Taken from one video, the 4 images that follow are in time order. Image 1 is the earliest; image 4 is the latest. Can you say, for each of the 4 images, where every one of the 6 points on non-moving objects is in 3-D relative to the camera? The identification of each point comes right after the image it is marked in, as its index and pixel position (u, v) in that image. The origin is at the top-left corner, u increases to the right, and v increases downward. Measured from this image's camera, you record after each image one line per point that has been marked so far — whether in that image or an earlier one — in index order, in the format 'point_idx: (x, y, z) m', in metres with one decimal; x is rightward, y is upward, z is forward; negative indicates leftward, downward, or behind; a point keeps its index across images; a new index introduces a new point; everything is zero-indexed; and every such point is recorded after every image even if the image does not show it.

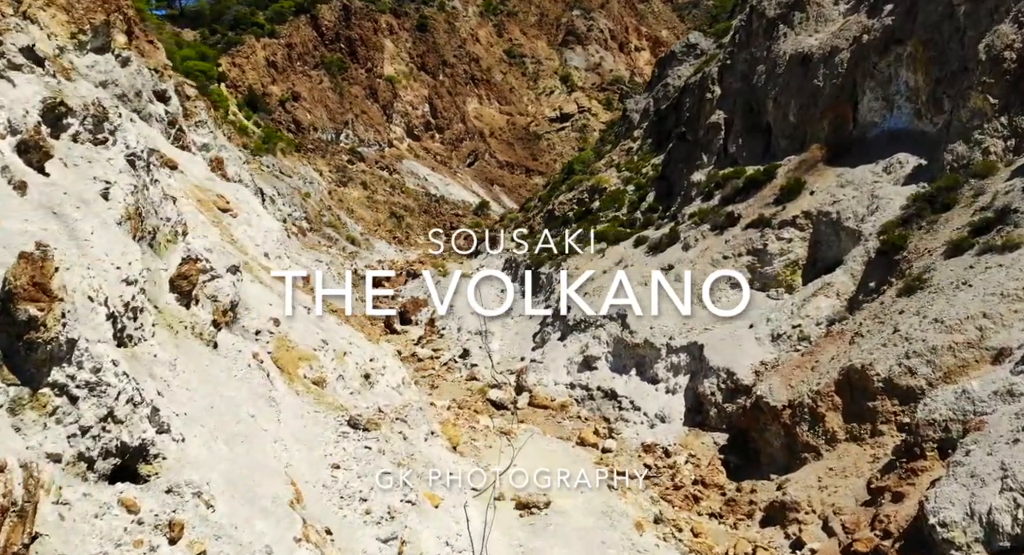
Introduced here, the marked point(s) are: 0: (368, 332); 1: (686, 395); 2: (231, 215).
0: (-3.2, -1.3, +17.5) m
1: (+4.0, -2.8, +17.9) m
2: (-6.1, +1.3, +16.5) m
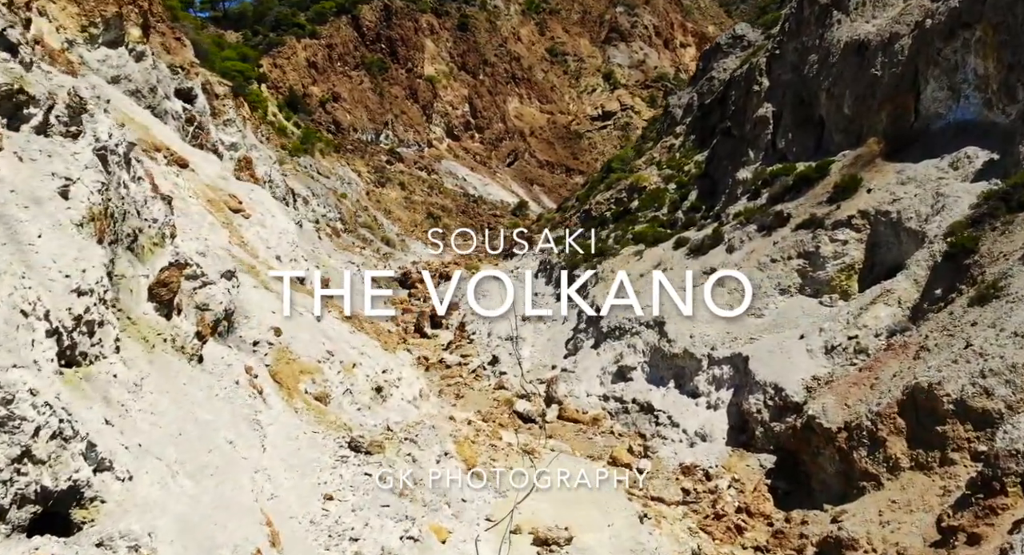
0: (-2.6, -1.4, +16.5) m
1: (+4.7, -2.9, +16.4) m
2: (-5.5, +1.3, +15.7) m
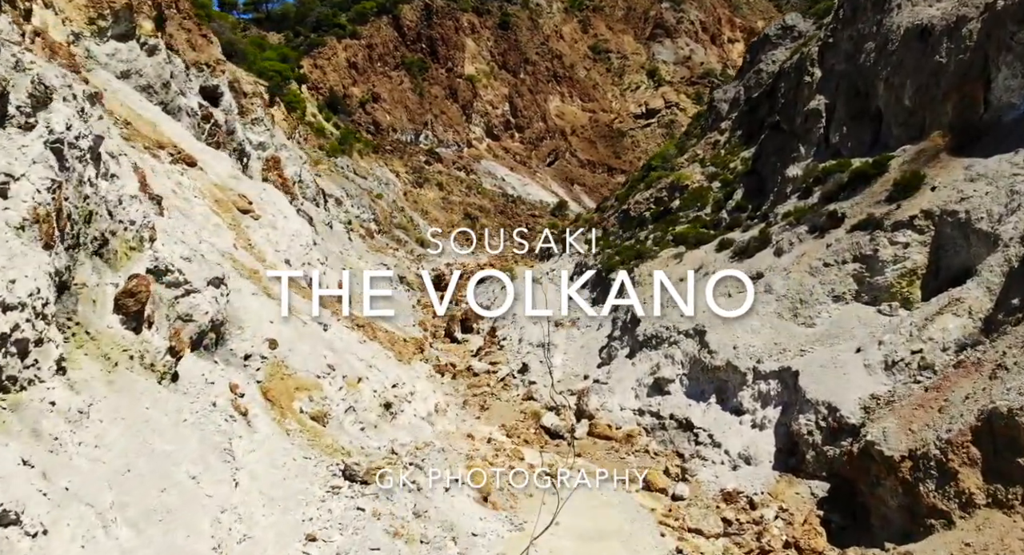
0: (-2.1, -1.5, +15.4) m
1: (+5.2, -3.0, +15.0) m
2: (-5.0, +1.2, +14.8) m
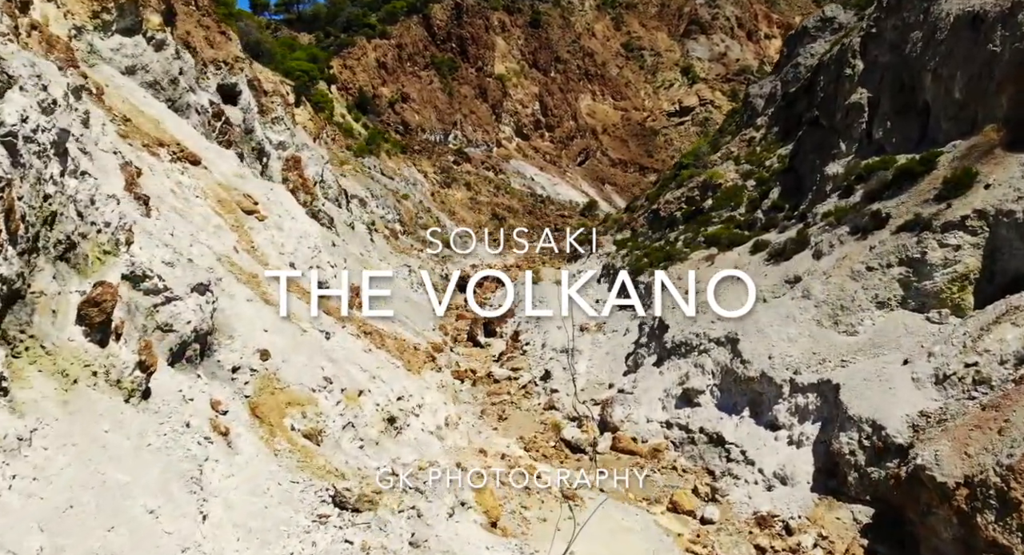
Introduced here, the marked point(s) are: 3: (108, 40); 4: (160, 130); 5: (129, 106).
0: (-1.8, -1.5, +14.6) m
1: (+5.5, -3.1, +13.8) m
2: (-4.7, +1.1, +14.1) m
3: (-8.1, +4.8, +15.3) m
4: (-6.5, +2.7, +14.2) m
5: (-7.0, +3.2, +14.1) m
